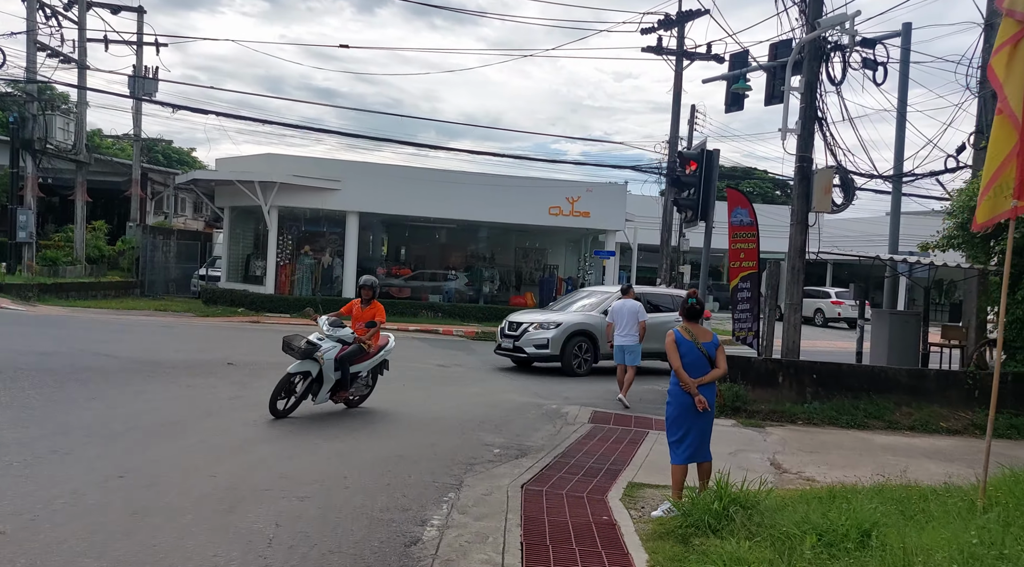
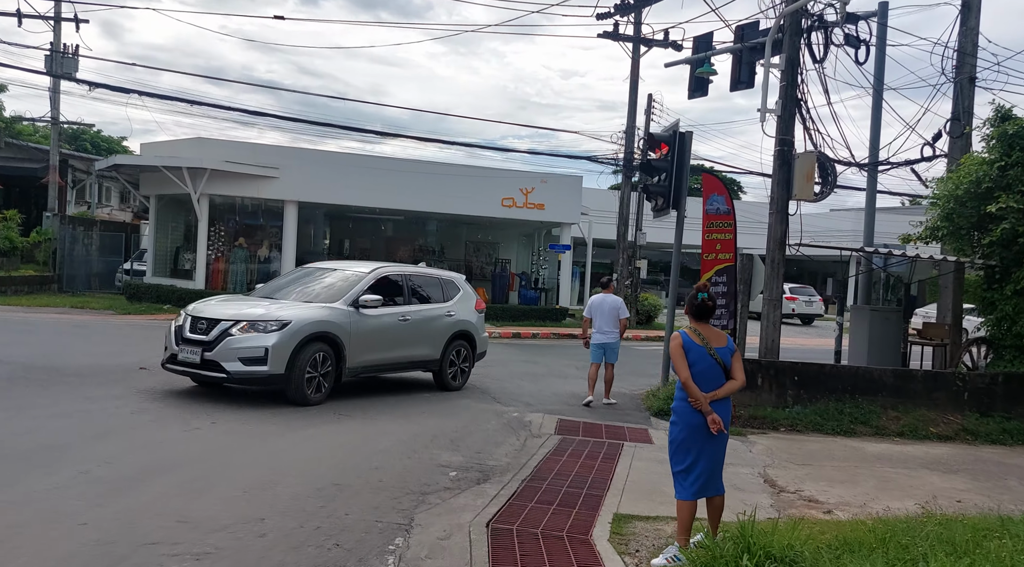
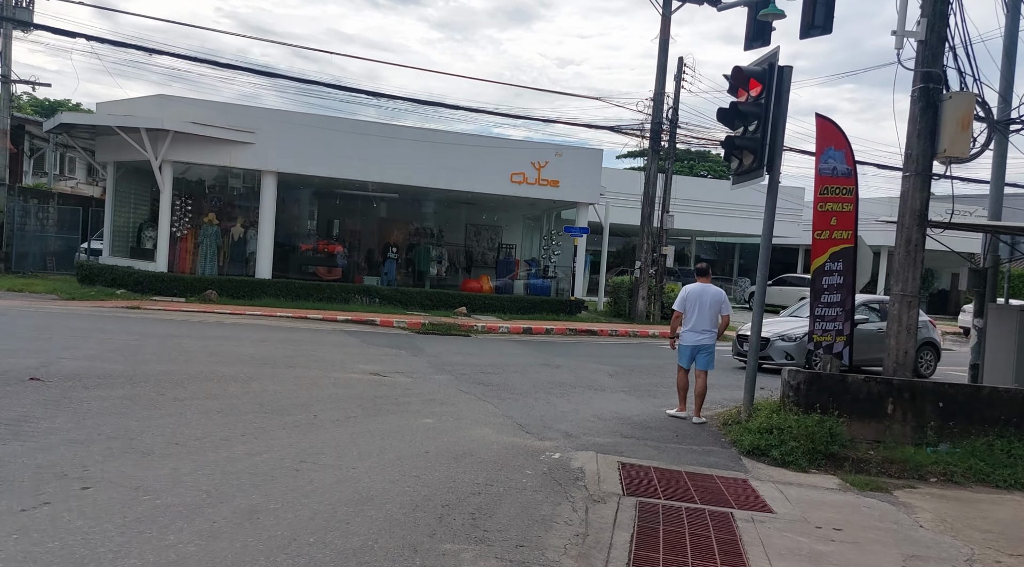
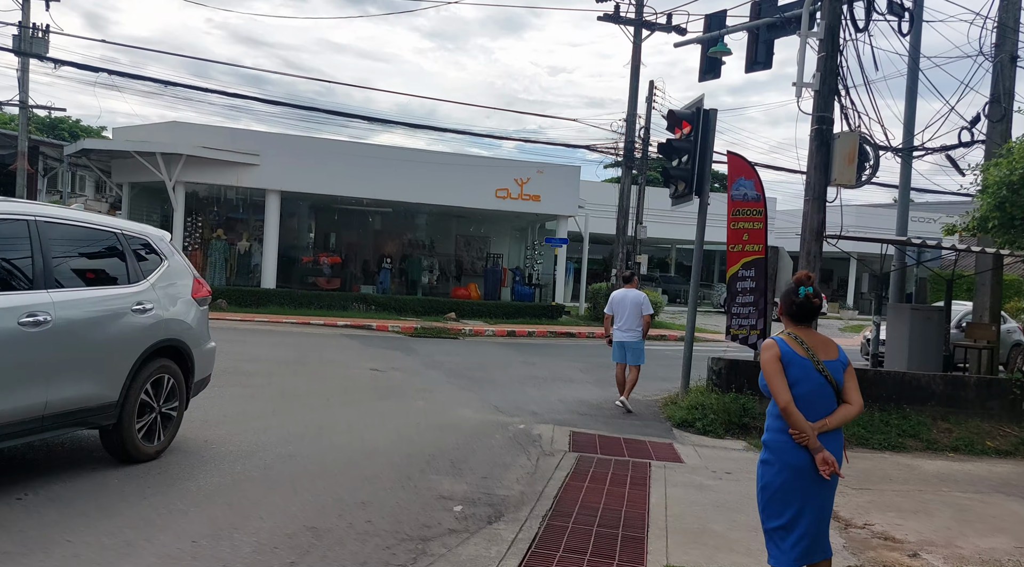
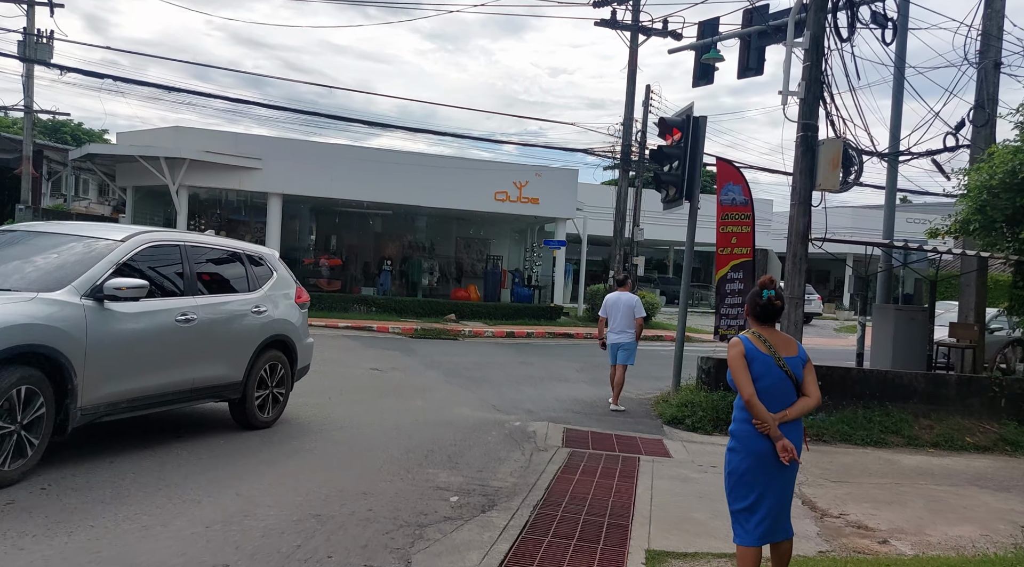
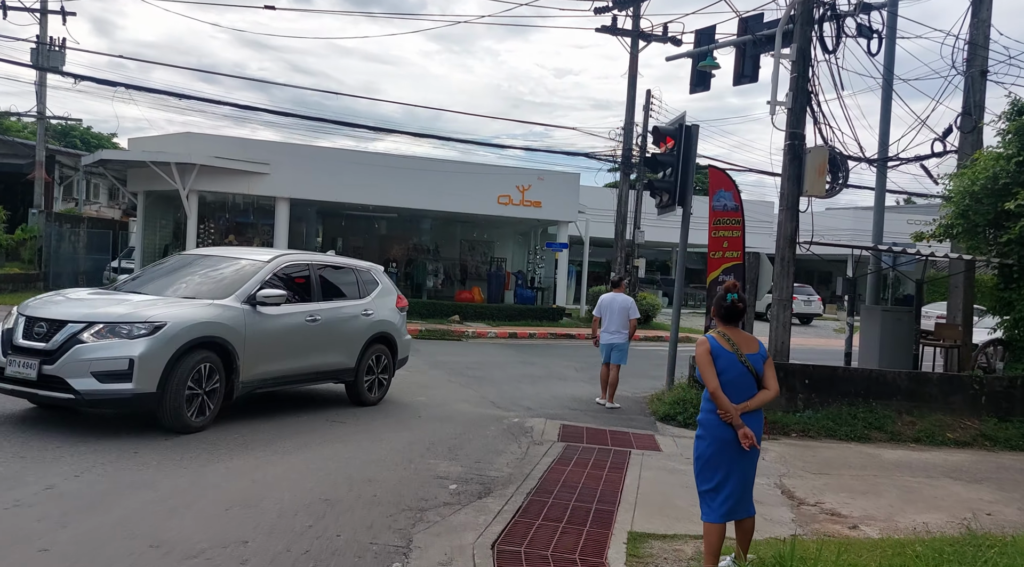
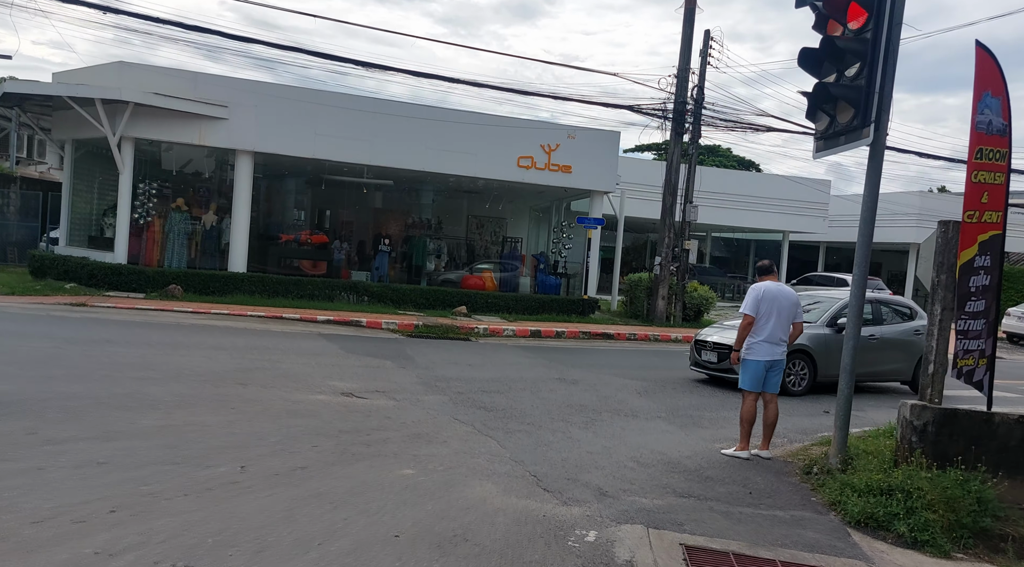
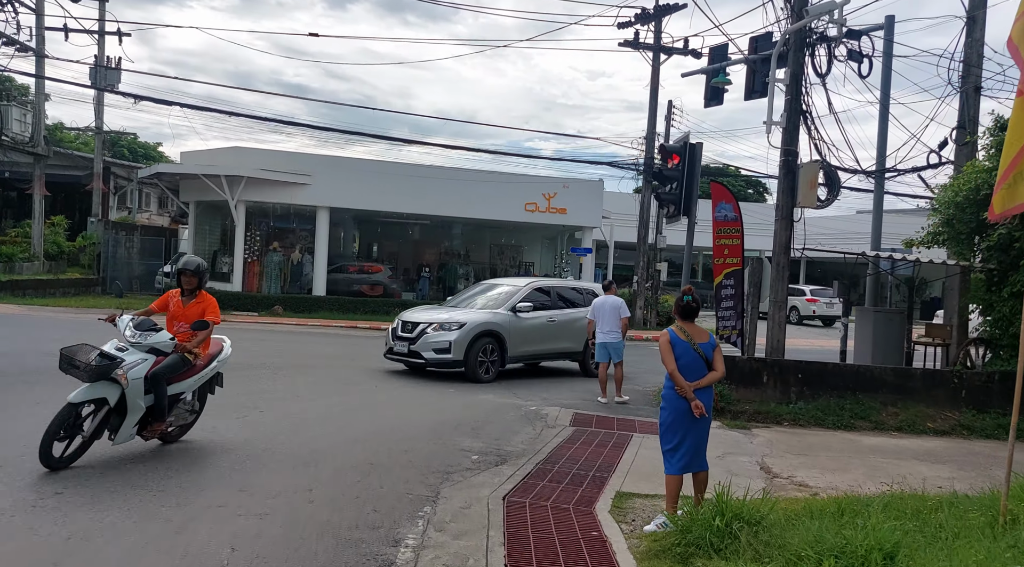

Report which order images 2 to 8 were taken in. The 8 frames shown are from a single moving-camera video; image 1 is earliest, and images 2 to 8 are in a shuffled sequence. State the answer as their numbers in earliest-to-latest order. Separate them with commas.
8, 2, 6, 5, 4, 3, 7
